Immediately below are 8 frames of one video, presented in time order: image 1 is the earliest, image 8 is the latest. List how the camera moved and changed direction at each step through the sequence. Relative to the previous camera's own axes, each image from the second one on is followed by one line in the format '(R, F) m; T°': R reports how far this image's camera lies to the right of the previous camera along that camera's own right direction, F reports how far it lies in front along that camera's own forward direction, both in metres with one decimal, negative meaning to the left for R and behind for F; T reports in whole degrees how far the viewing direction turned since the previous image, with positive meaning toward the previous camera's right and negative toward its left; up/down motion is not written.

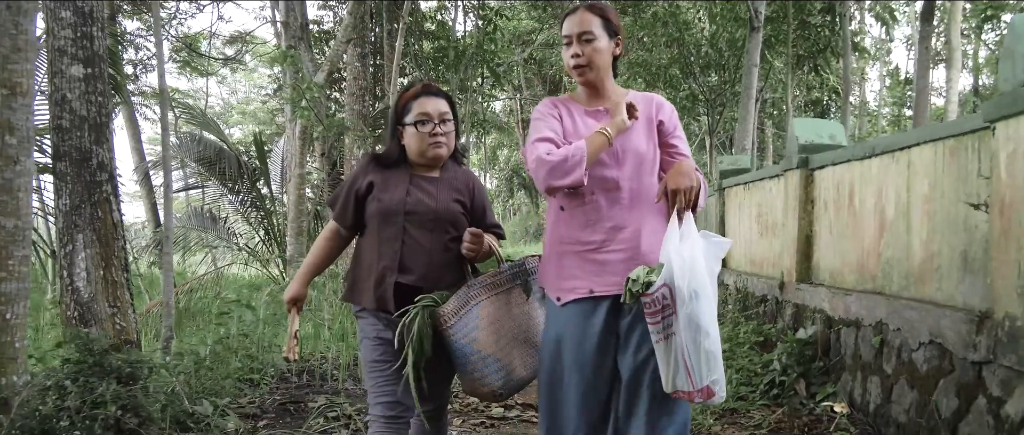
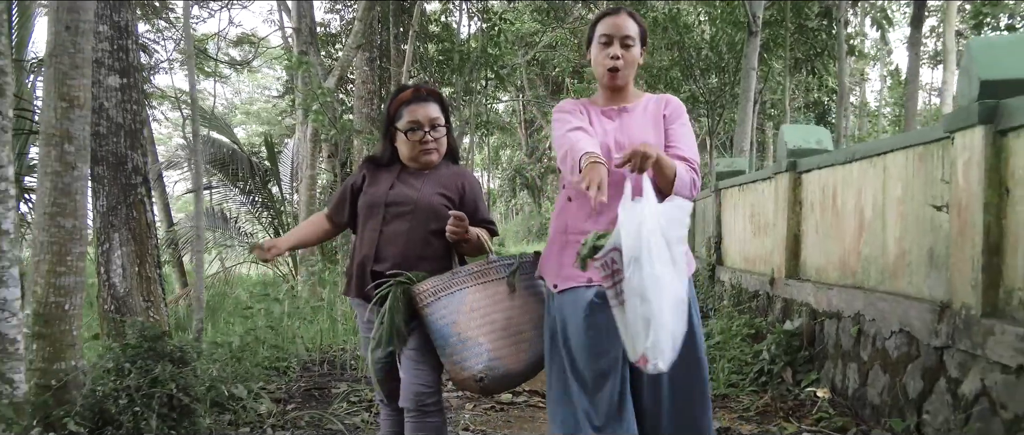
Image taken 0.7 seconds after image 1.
(0.0, -0.3) m; 0°
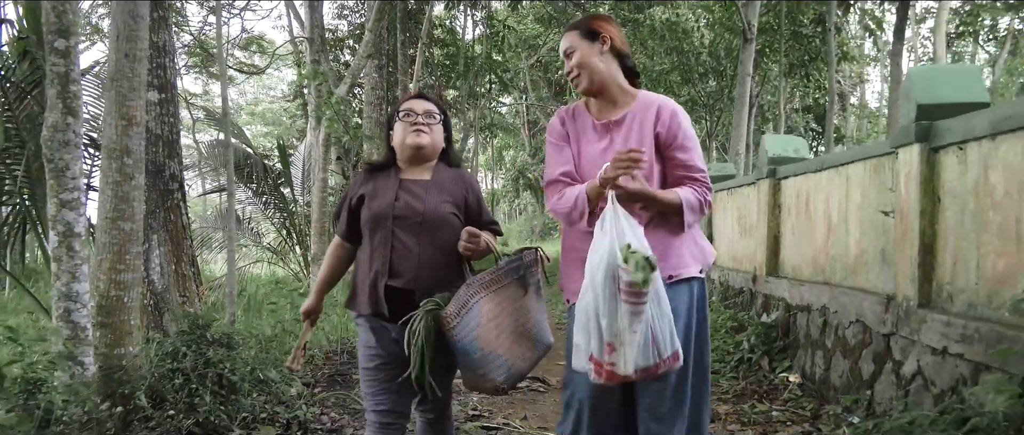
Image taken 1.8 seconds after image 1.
(0.0, -0.5) m; 0°
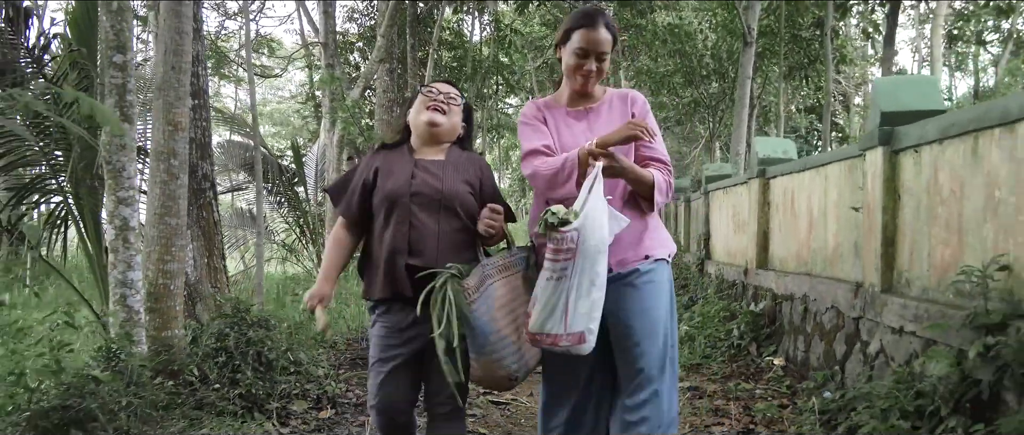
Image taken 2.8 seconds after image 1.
(0.0, -0.4) m; -1°
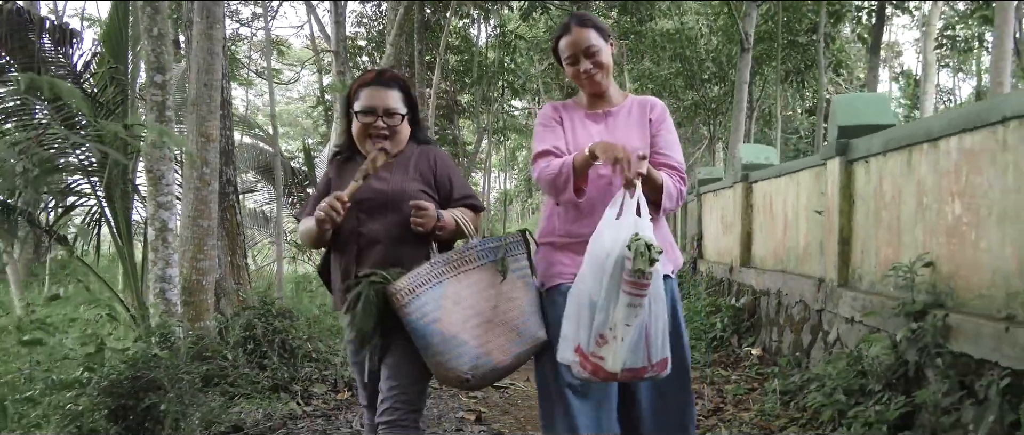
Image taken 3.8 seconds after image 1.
(+0.1, -0.4) m; -1°
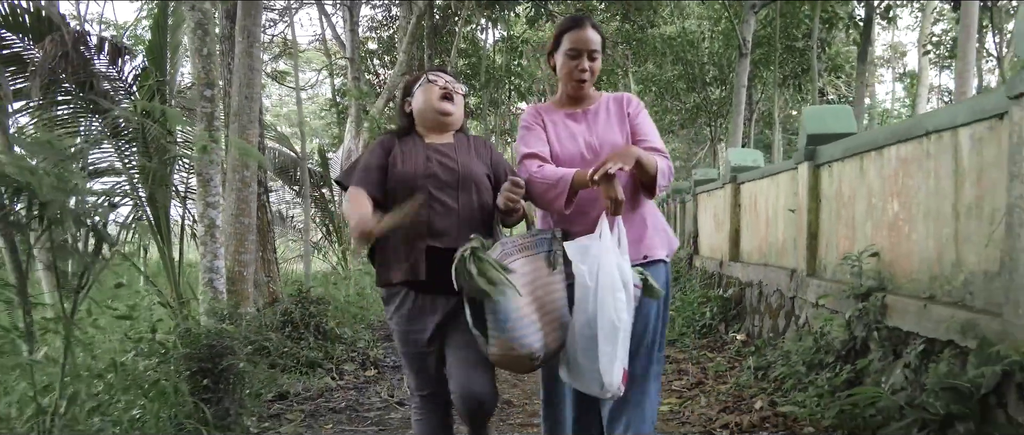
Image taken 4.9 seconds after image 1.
(0.0, -0.6) m; -1°
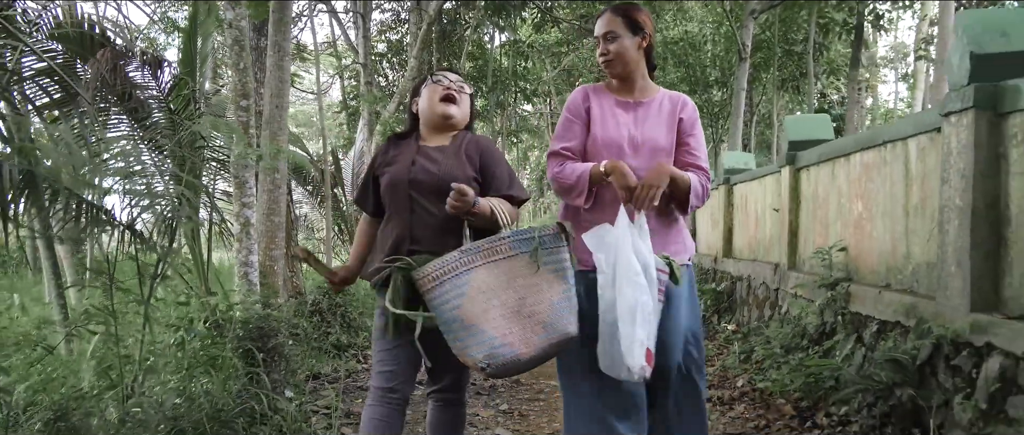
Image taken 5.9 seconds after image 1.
(0.0, -0.5) m; 0°
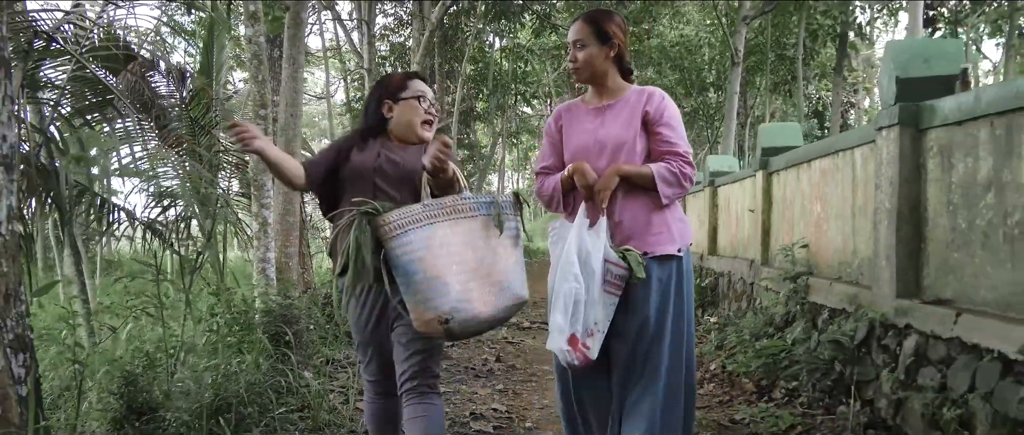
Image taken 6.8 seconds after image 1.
(0.0, -0.5) m; 0°
